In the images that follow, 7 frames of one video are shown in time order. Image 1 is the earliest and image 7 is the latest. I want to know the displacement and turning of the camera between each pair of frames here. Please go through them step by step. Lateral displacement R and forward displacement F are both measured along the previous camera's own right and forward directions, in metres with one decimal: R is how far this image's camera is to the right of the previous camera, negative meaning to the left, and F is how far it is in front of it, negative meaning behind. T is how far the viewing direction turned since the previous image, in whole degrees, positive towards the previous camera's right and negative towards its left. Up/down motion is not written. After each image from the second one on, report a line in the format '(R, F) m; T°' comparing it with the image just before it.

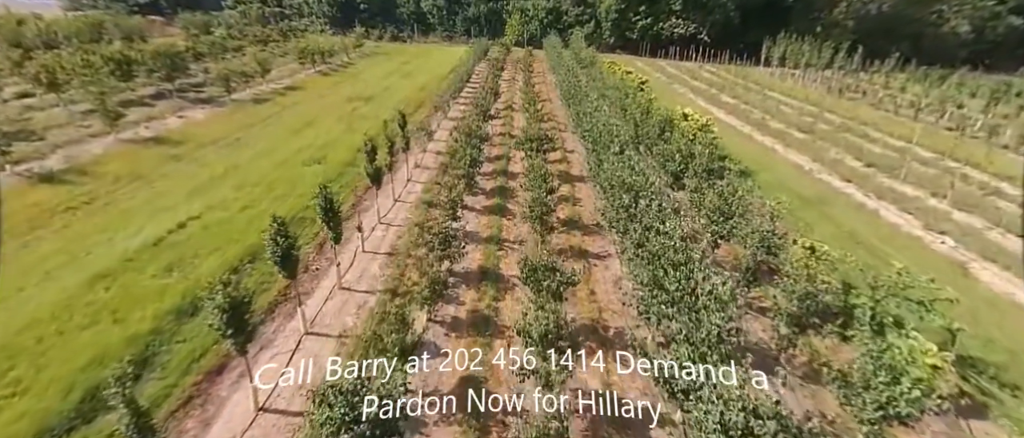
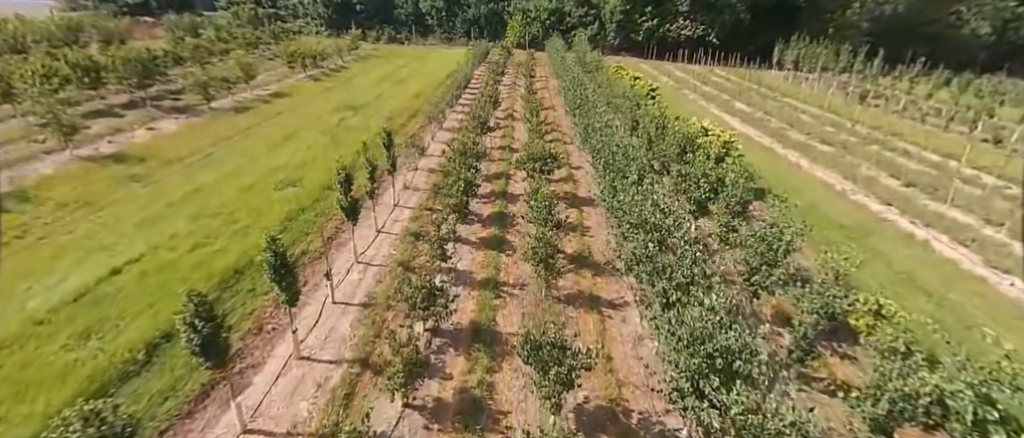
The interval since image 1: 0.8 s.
(+0.1, +2.5) m; 0°
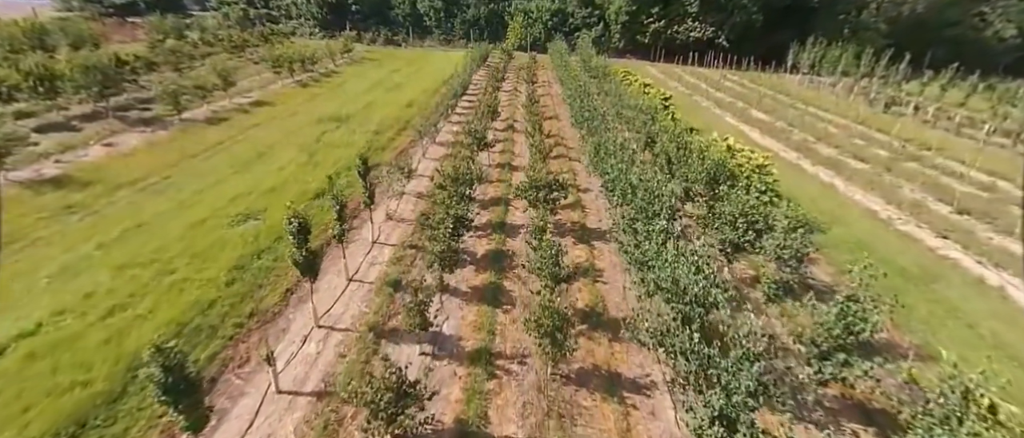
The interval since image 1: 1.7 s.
(+0.1, +2.8) m; 0°
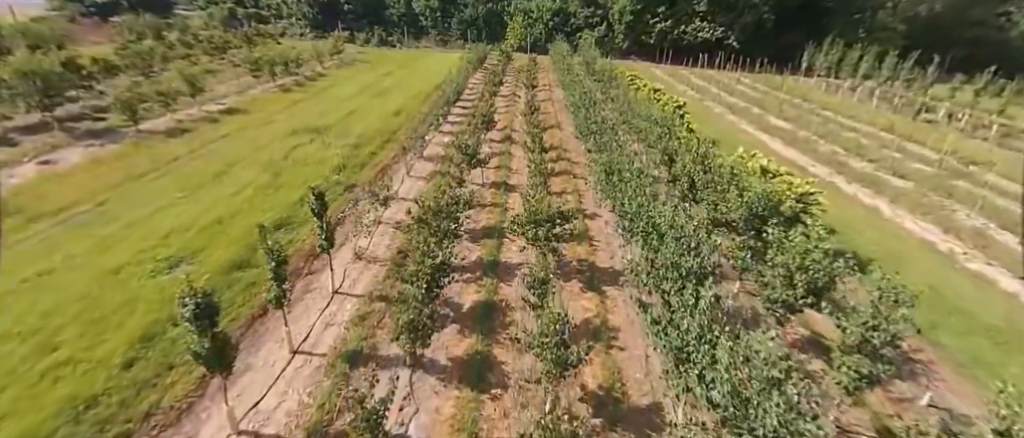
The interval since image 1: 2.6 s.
(+0.2, +3.1) m; 0°
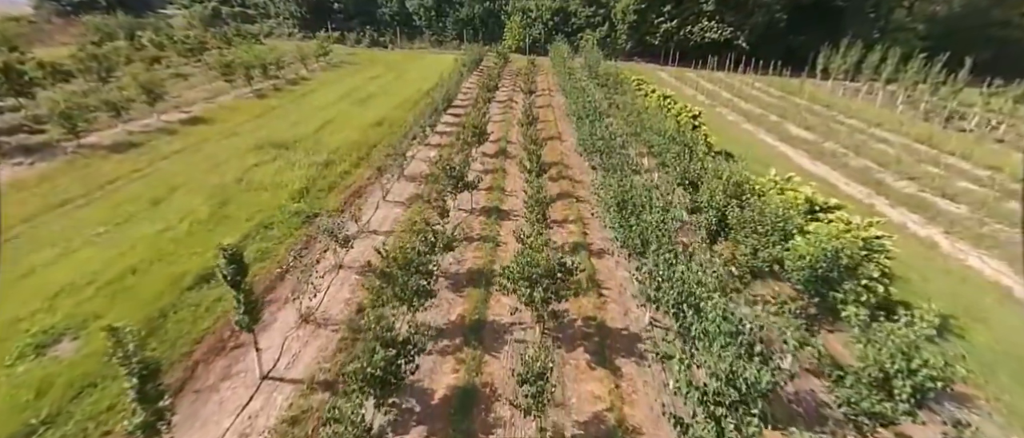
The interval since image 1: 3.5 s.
(+0.3, +3.2) m; 0°
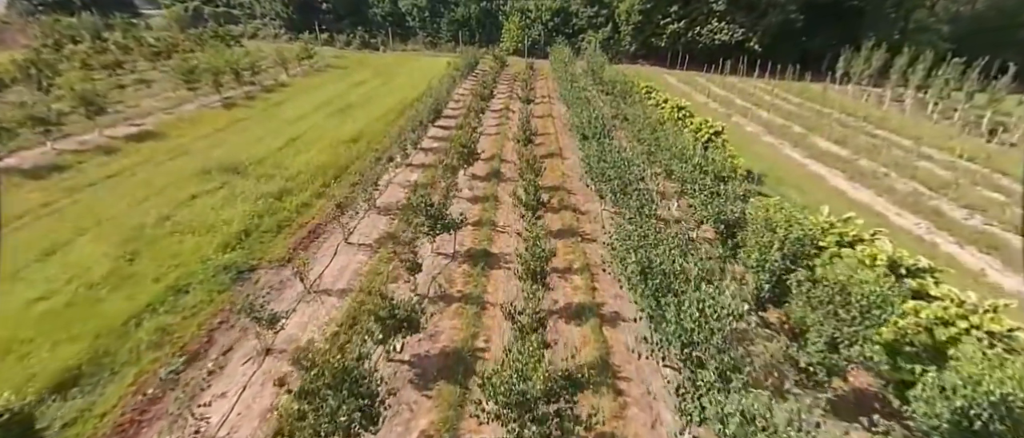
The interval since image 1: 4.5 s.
(+0.3, +3.6) m; 0°
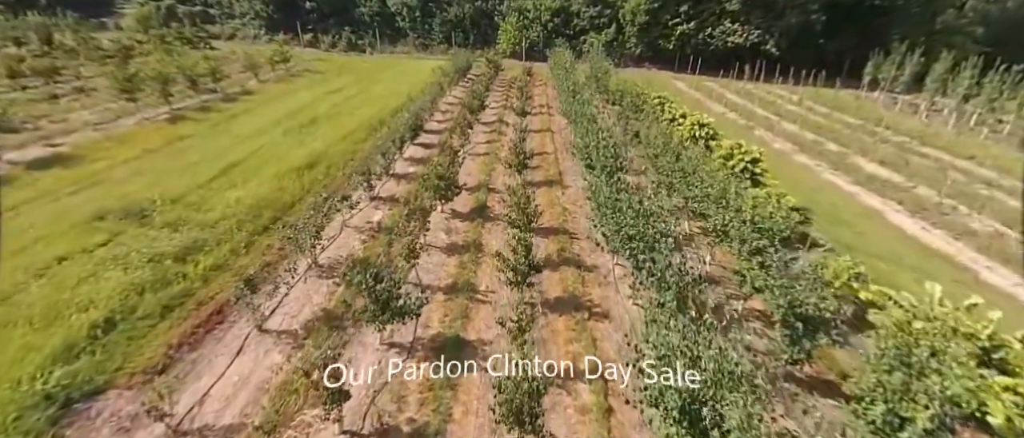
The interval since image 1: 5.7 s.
(+0.5, +4.4) m; 0°
